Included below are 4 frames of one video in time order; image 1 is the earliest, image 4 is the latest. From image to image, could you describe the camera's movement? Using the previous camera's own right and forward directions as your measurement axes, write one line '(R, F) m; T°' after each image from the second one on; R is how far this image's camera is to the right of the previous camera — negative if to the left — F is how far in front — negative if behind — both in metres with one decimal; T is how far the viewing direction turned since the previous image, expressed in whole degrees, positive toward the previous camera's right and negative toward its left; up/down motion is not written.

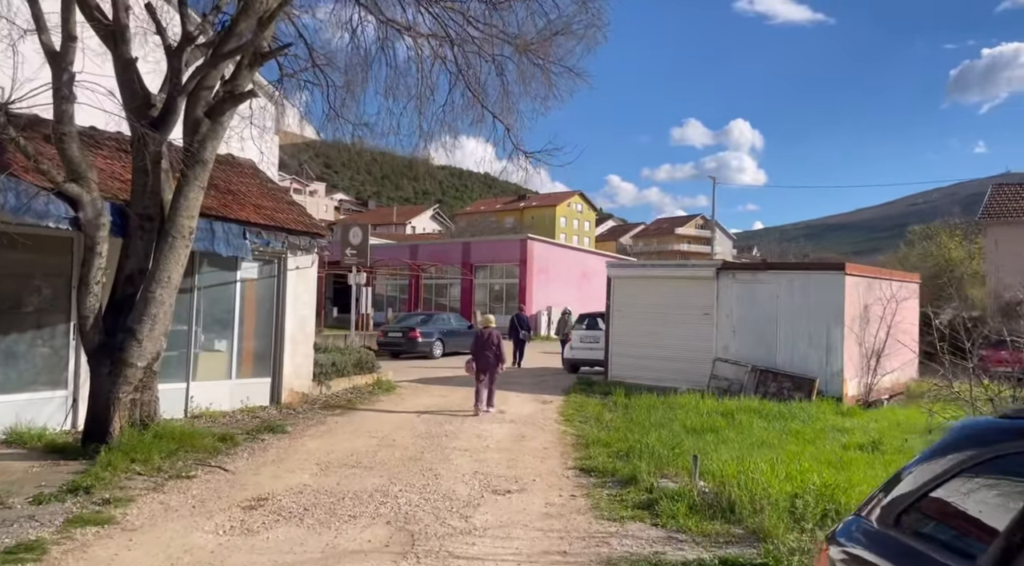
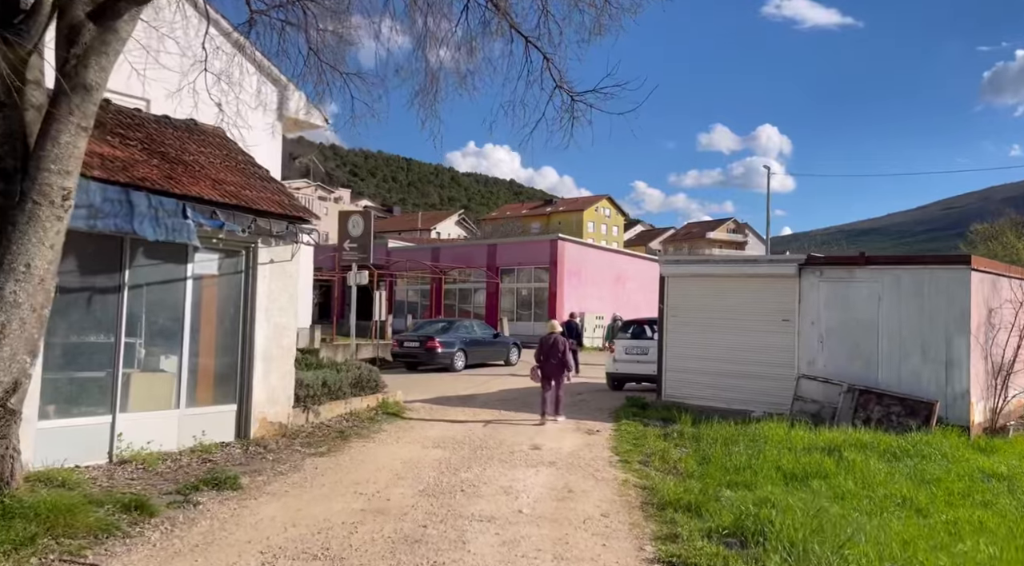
(-0.2, +2.9) m; -2°
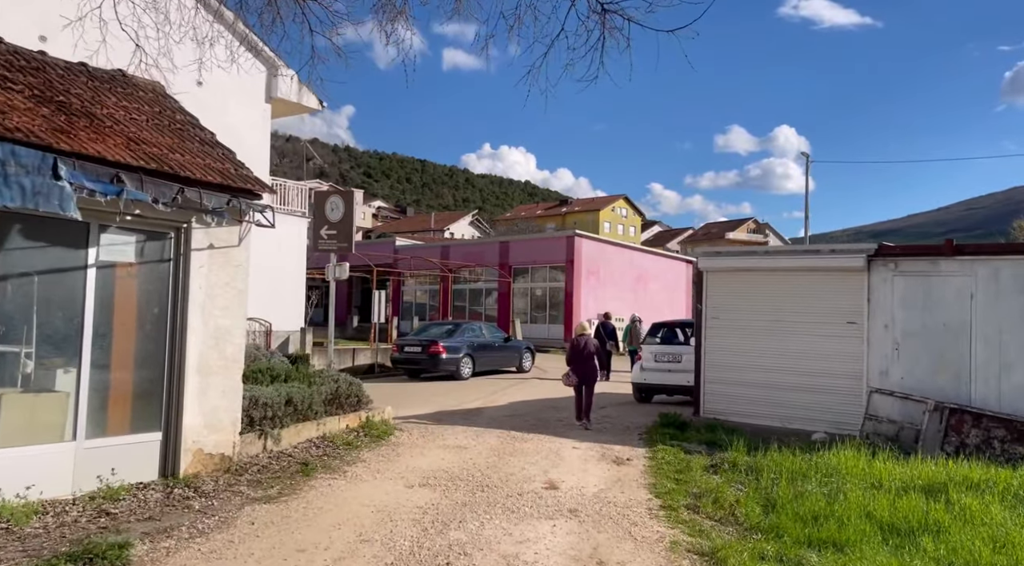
(+0.1, +2.1) m; -1°
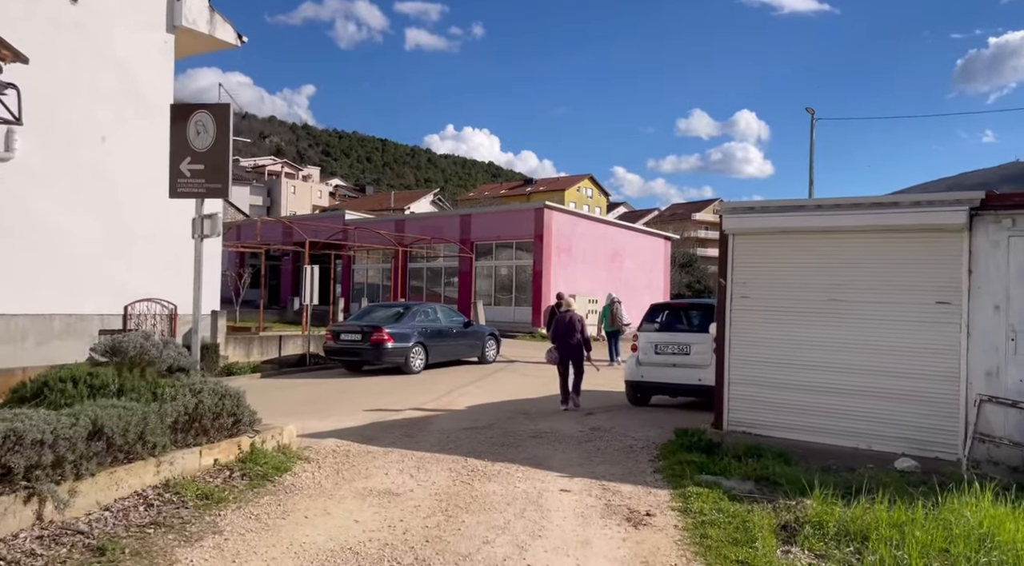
(+0.1, +3.4) m; +3°
